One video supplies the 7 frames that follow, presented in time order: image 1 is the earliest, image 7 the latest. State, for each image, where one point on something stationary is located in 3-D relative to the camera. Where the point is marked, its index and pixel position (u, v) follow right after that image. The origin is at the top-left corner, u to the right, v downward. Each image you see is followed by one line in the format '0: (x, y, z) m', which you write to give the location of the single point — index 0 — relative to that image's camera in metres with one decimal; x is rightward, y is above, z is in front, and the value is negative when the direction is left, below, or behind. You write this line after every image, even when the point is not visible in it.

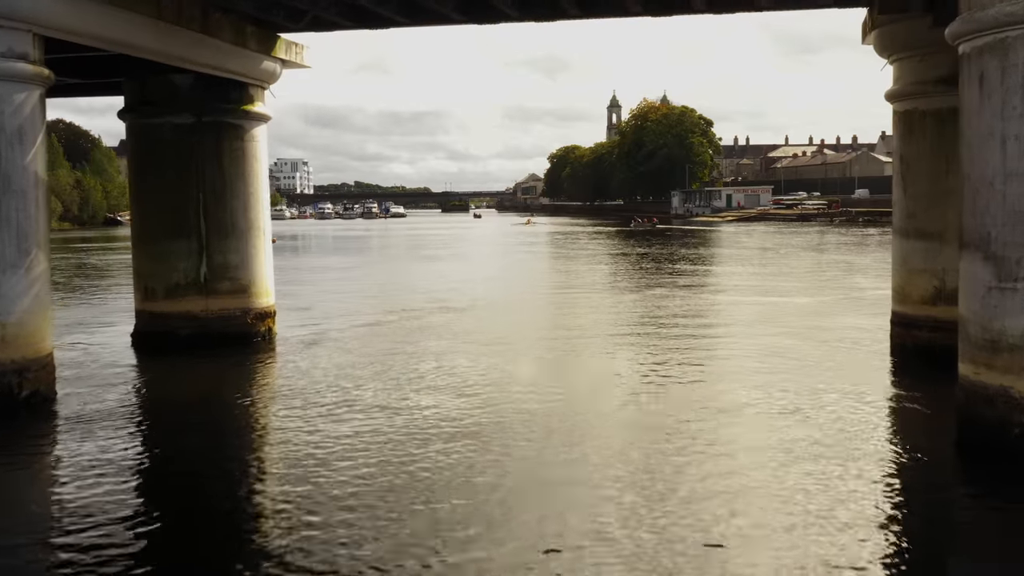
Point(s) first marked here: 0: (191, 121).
0: (-4.4, +2.3, +13.5) m
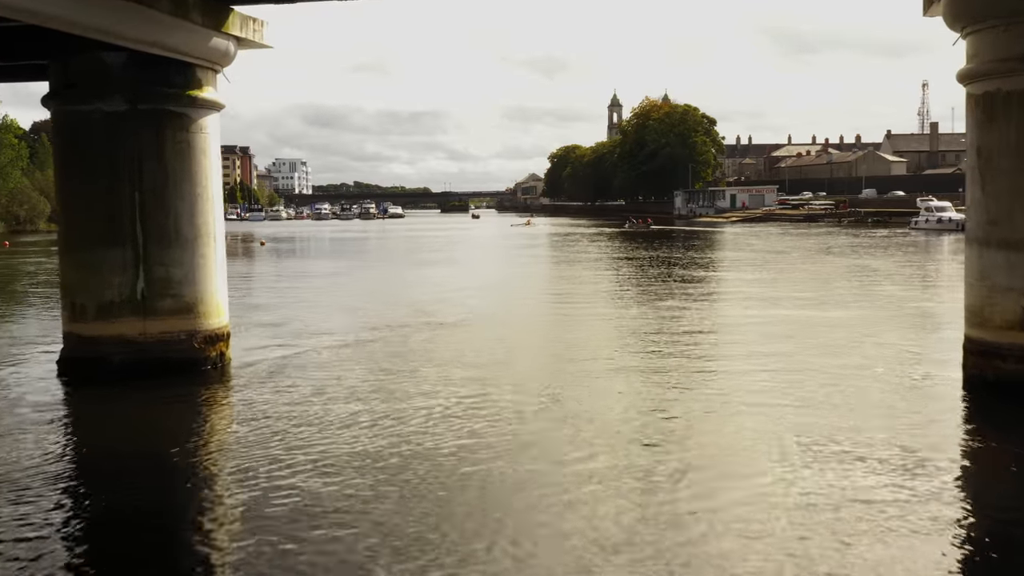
0: (-4.4, +2.0, +11.4) m
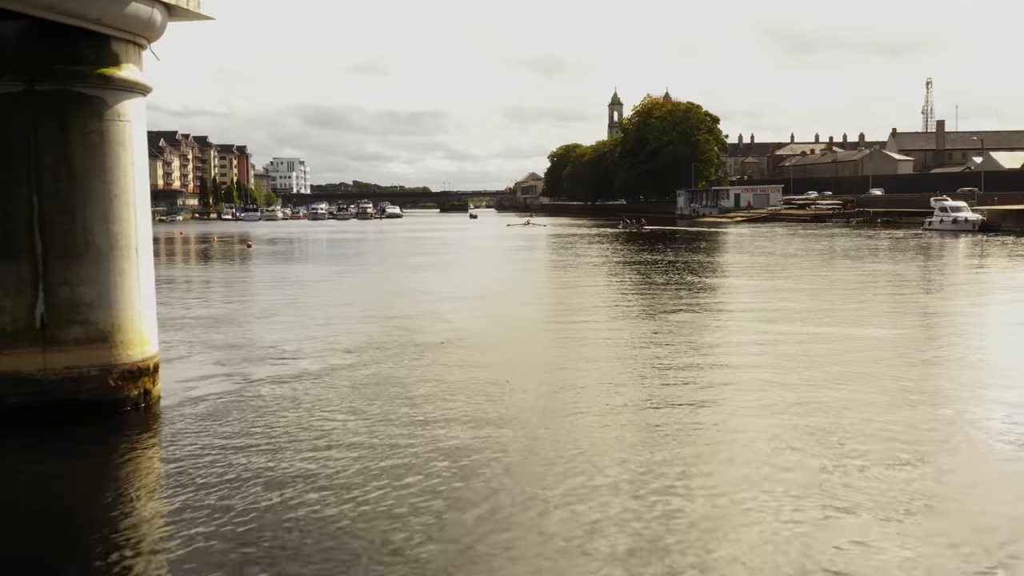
0: (-4.5, +1.8, +9.2) m
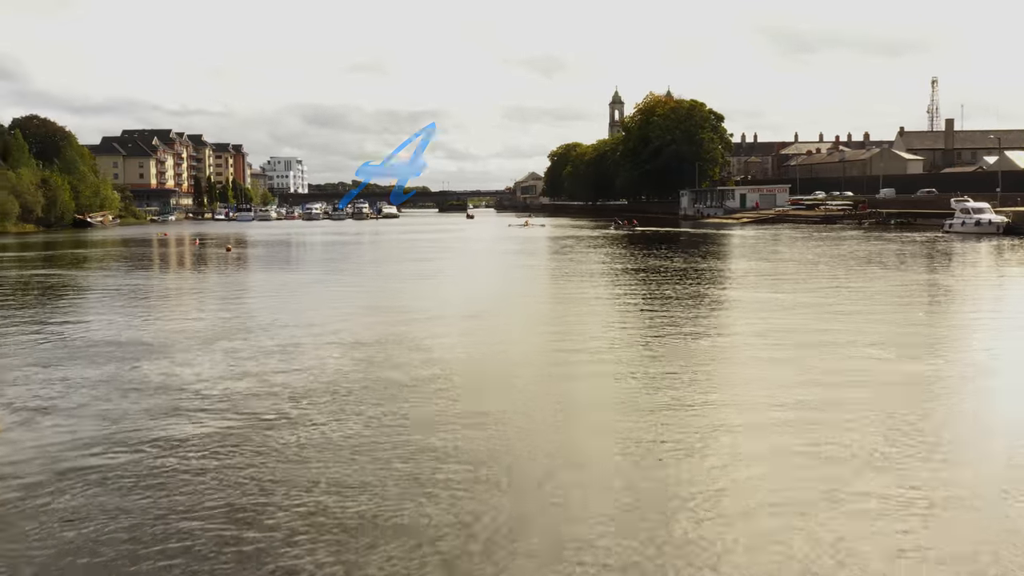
0: (-4.6, +1.5, +6.1) m
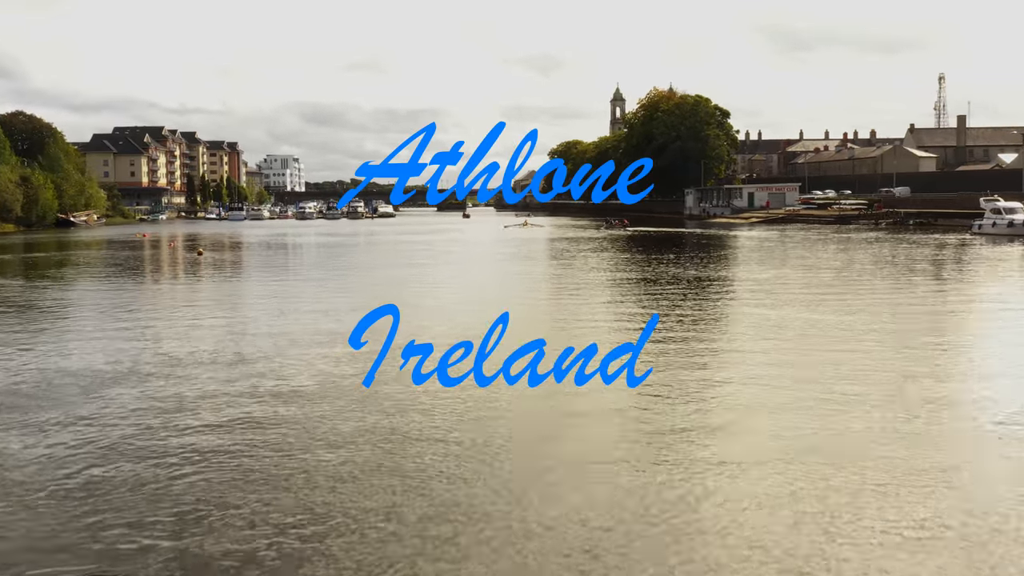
0: (-4.7, +1.2, +2.4) m
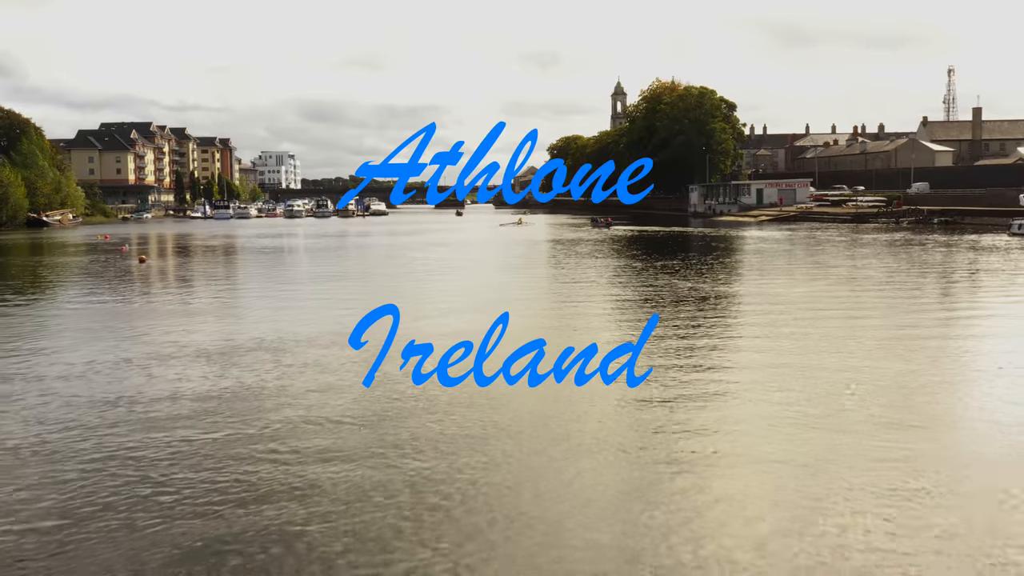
0: (-5.3, +0.7, -2.7) m
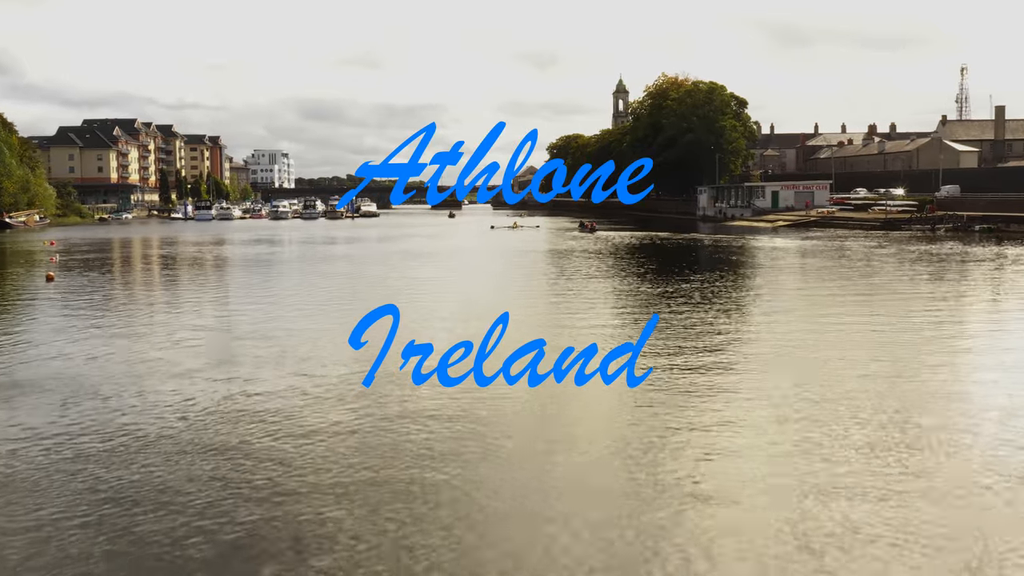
0: (-5.8, -0.1, -9.2) m
